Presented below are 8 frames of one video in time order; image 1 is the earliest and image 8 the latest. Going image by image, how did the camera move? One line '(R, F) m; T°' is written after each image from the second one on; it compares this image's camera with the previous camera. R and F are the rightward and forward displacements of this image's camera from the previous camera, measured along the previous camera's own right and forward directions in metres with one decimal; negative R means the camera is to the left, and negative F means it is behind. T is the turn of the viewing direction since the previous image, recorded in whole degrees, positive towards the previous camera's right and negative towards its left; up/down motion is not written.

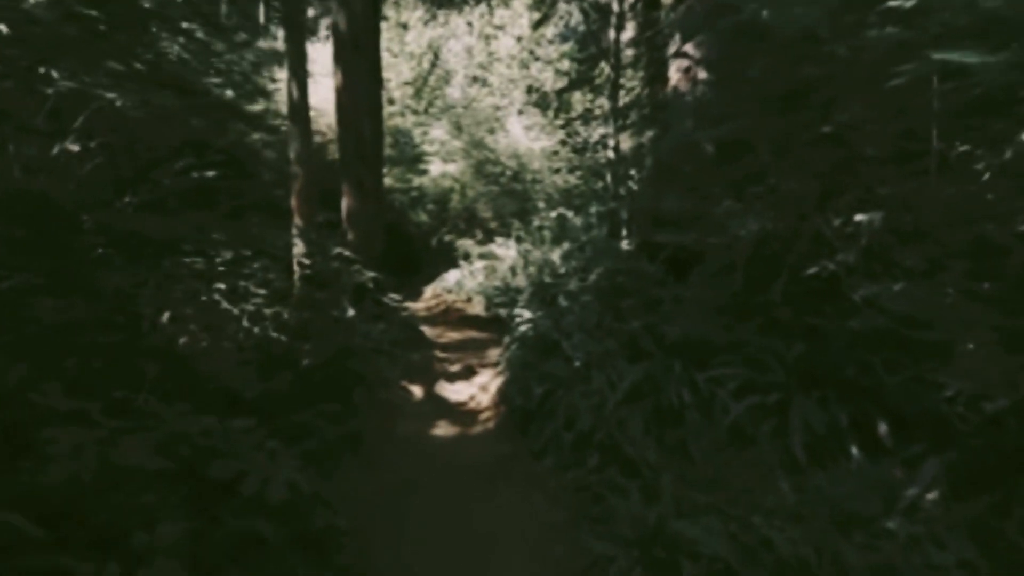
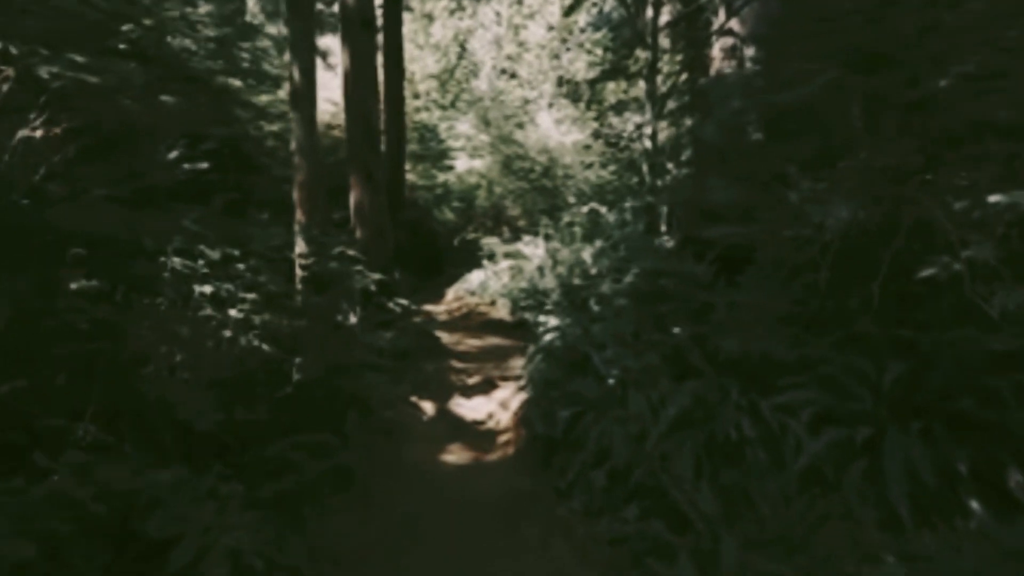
(+0.1, +1.3) m; -3°
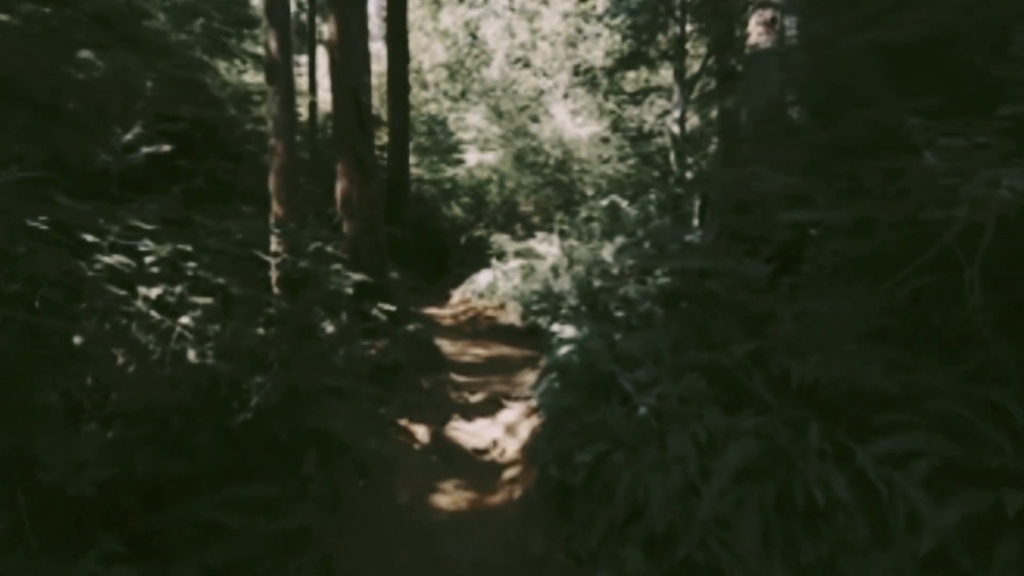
(+0.1, +1.5) m; -1°
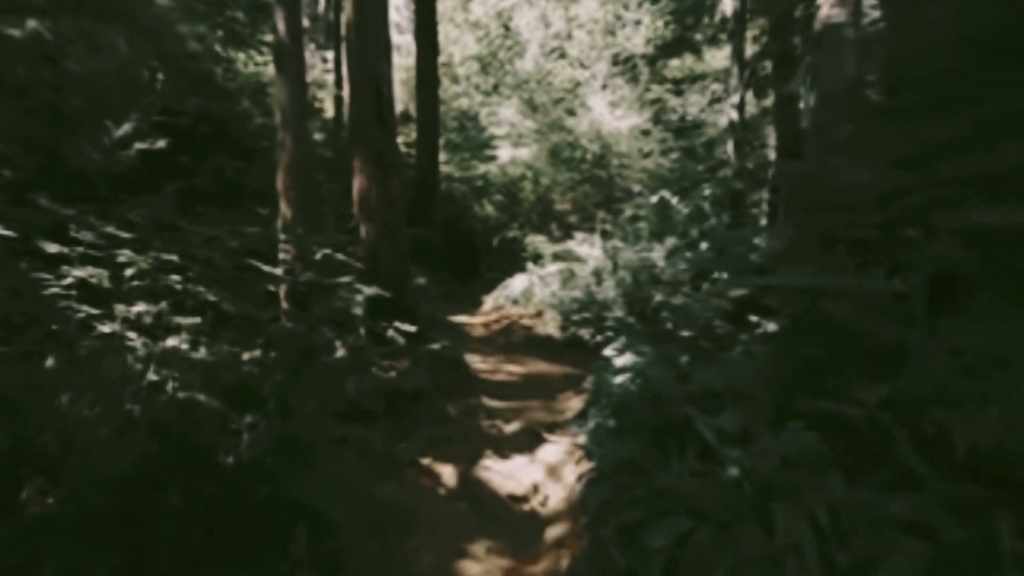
(-0.1, +1.3) m; -3°
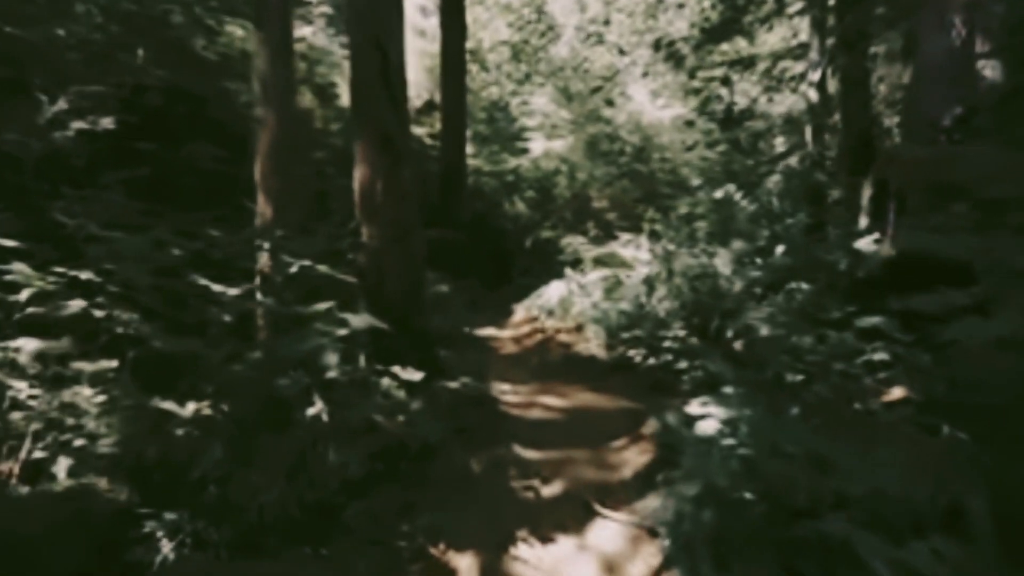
(-0.1, +1.8) m; -2°
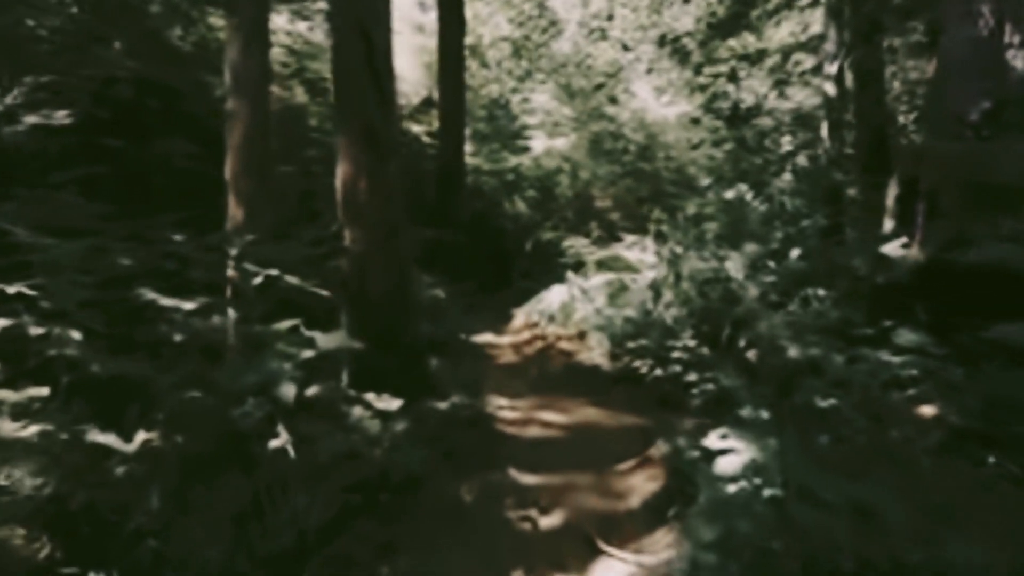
(+0.1, +0.6) m; 0°
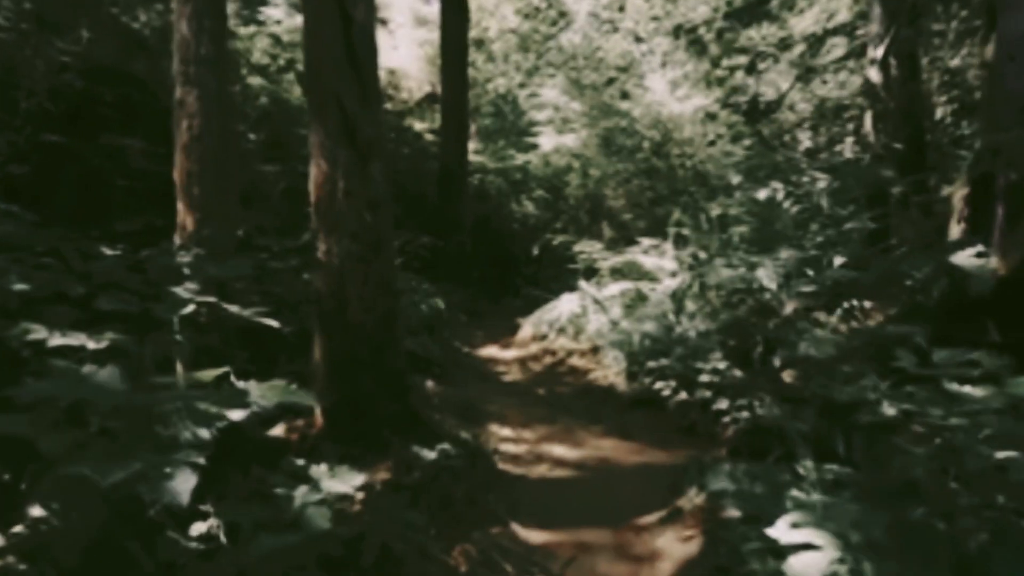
(0.0, +1.0) m; -1°
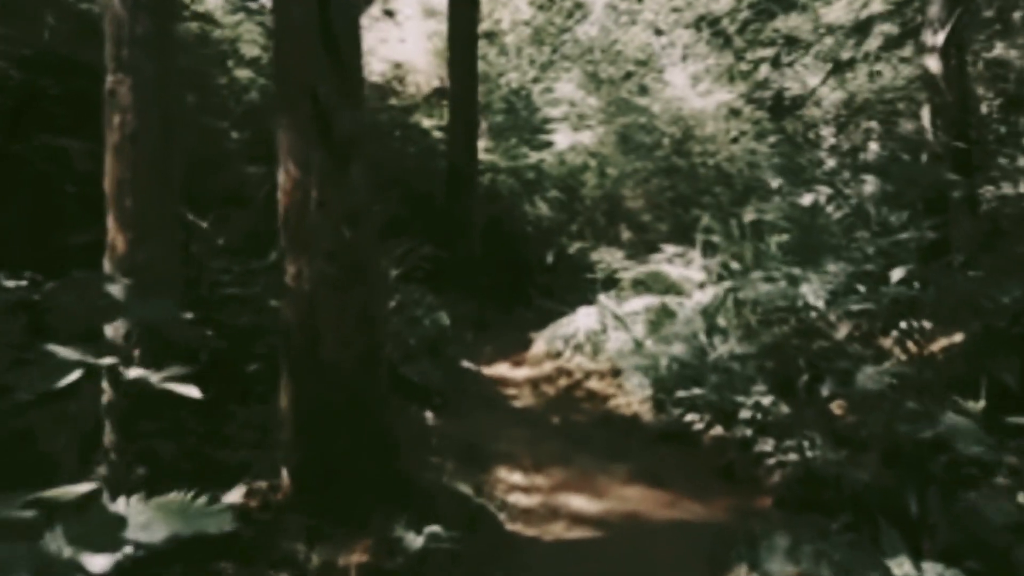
(0.0, +0.9) m; -1°
